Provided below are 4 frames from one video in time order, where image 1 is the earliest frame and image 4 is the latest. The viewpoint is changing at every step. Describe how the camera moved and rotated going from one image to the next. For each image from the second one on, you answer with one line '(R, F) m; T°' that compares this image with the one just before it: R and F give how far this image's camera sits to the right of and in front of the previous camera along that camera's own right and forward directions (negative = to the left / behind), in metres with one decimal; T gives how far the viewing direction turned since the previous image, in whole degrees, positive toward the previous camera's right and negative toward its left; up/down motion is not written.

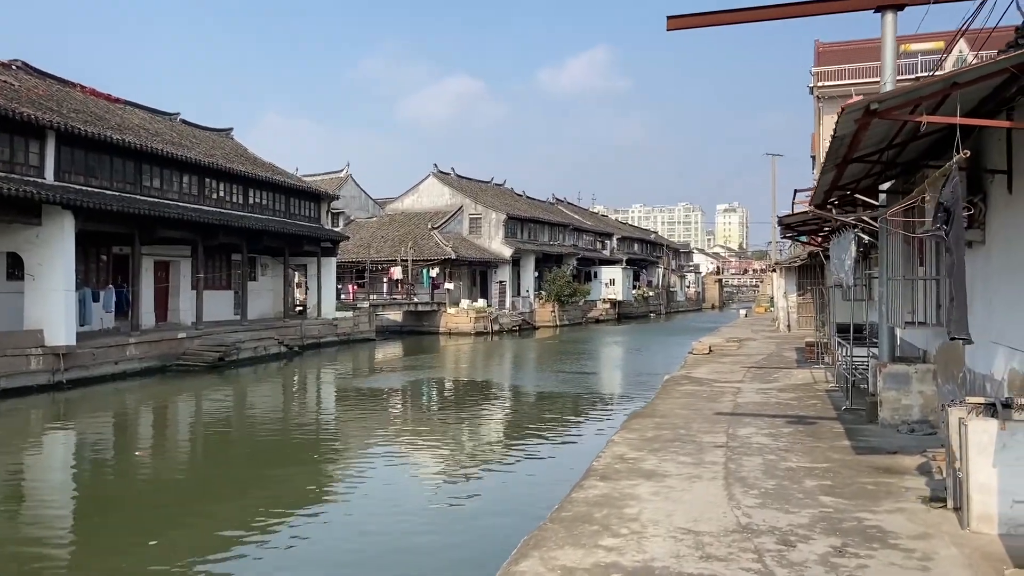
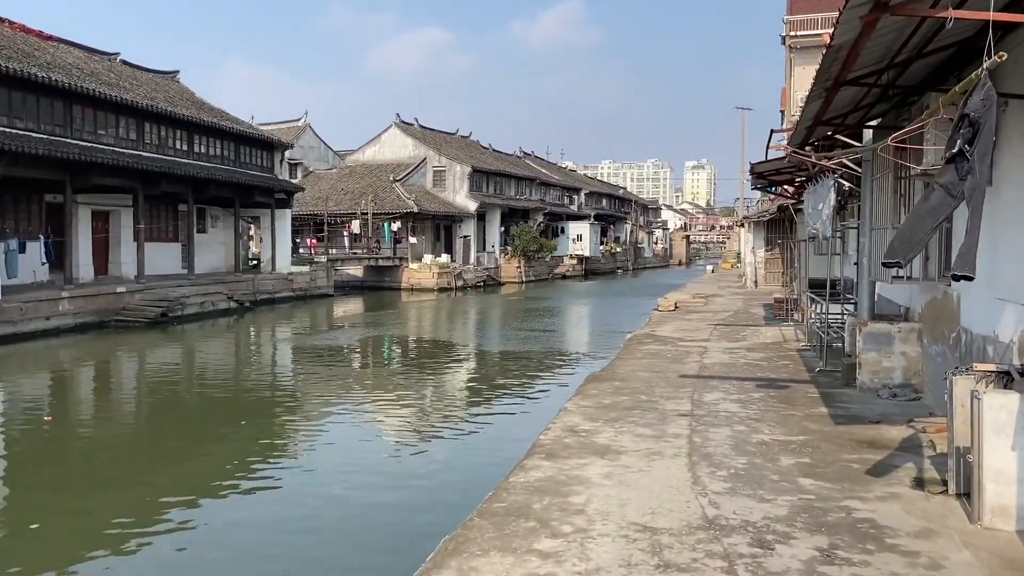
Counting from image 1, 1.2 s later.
(+0.2, +0.8) m; +2°
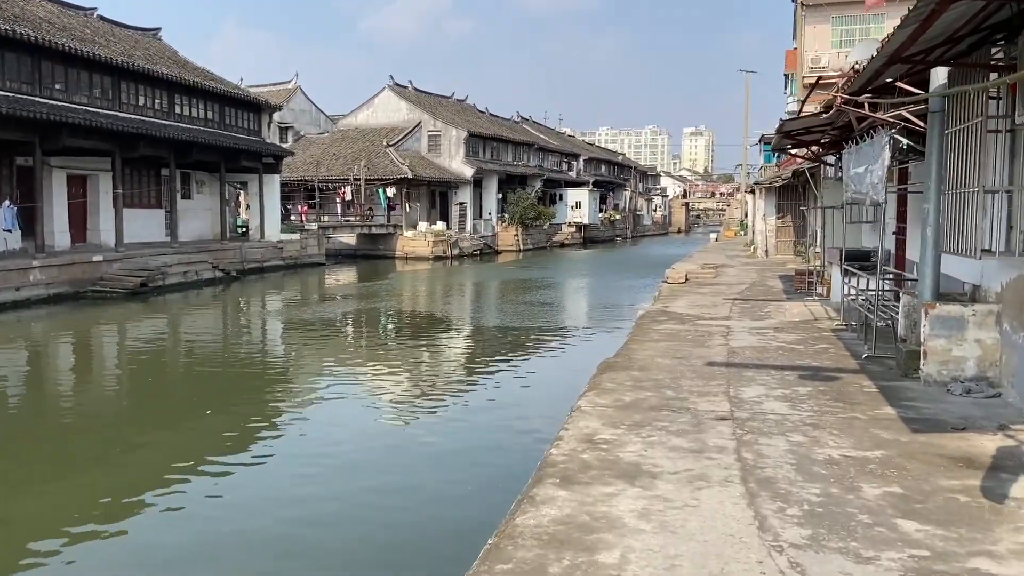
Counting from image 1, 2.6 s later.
(0.0, +1.0) m; 0°
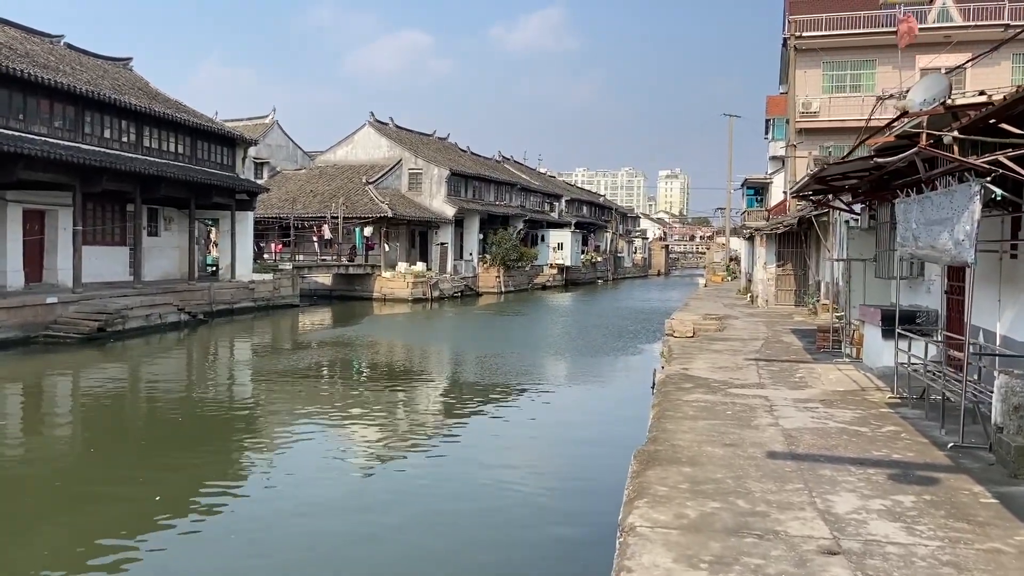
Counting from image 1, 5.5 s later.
(-0.3, +1.1) m; +2°
